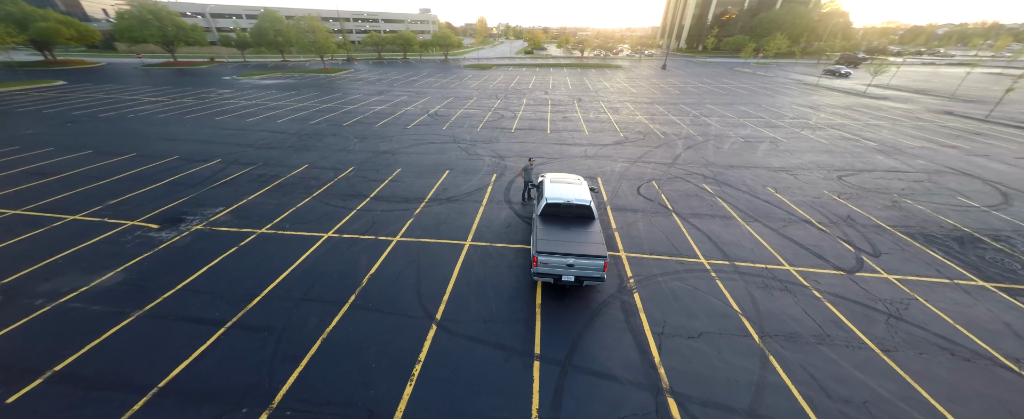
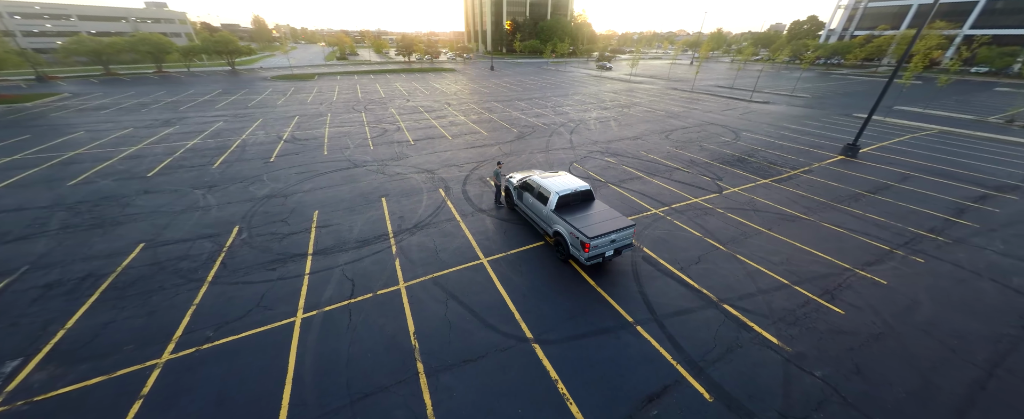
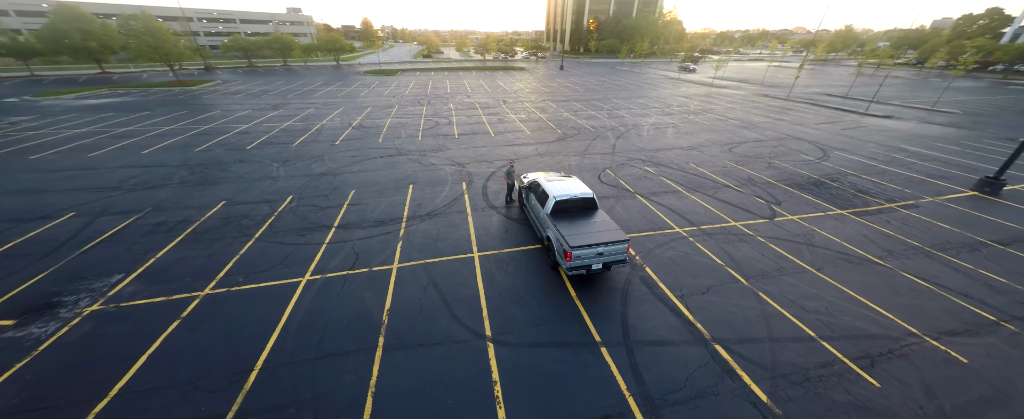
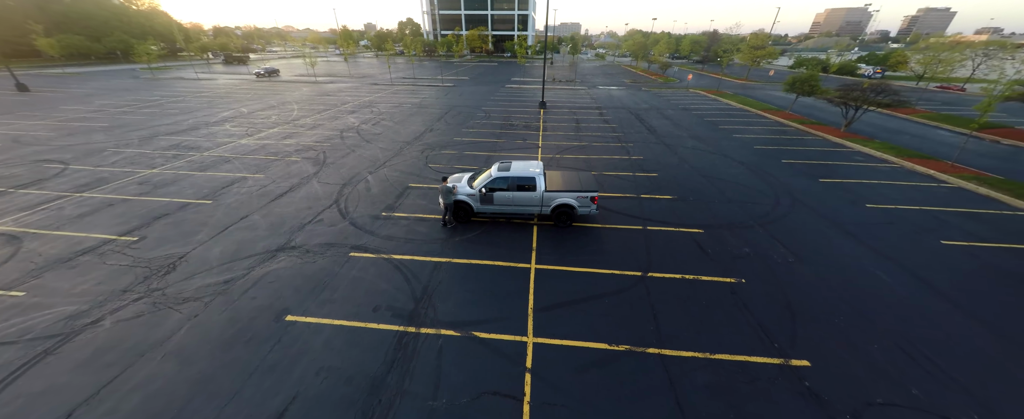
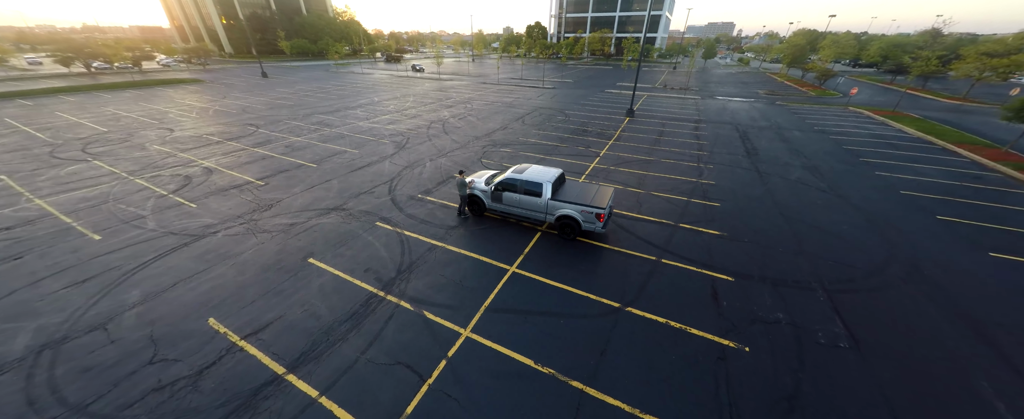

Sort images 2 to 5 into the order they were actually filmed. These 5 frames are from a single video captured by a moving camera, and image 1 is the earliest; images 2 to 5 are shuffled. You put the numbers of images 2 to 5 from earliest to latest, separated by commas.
3, 2, 5, 4
